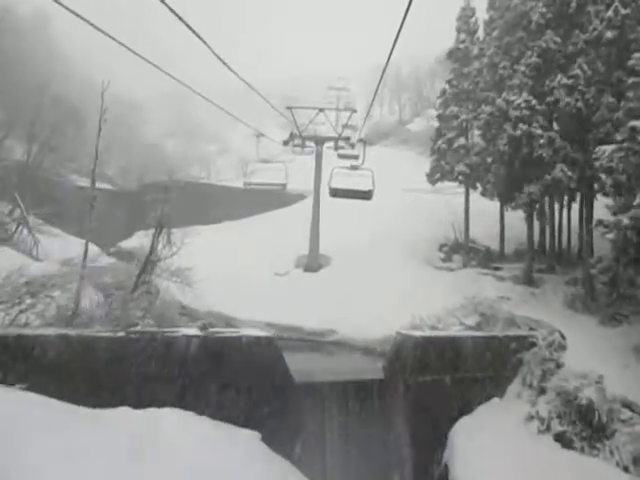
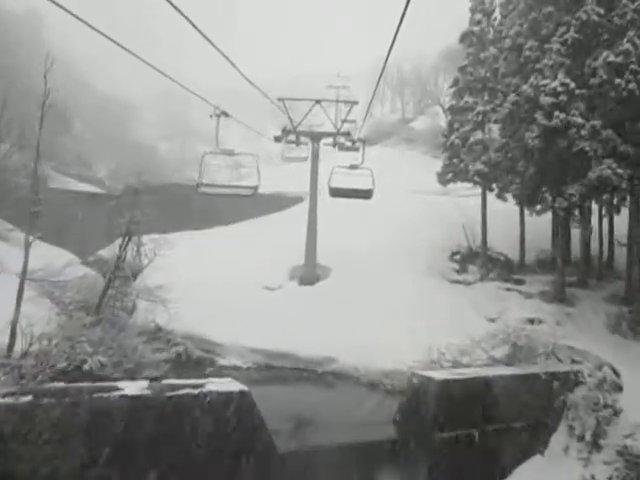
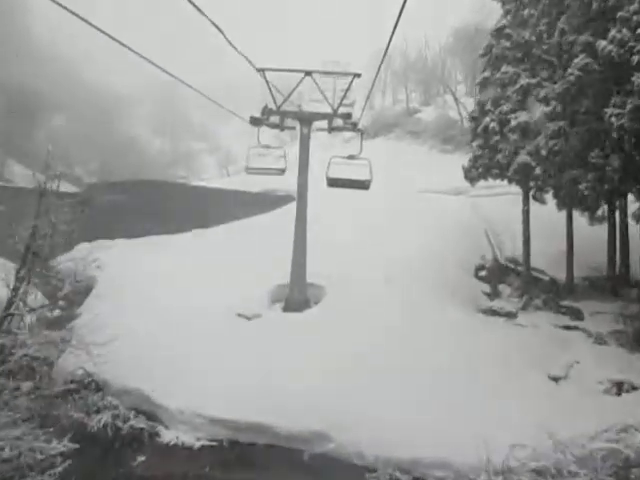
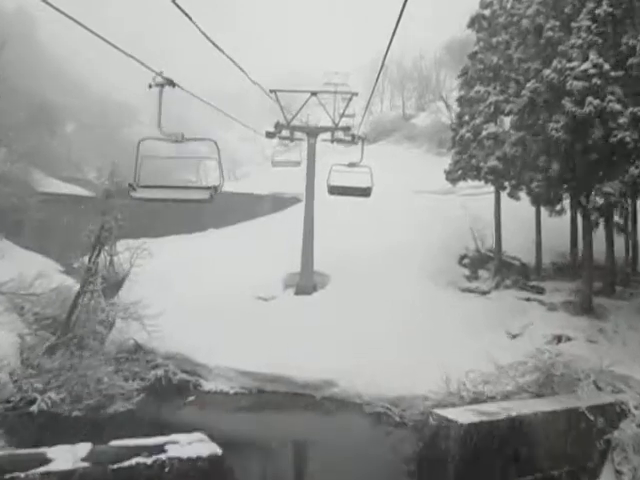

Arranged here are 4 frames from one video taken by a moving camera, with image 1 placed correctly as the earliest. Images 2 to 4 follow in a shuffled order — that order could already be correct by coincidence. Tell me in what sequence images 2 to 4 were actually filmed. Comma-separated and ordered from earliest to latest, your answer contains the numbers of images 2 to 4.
2, 4, 3
